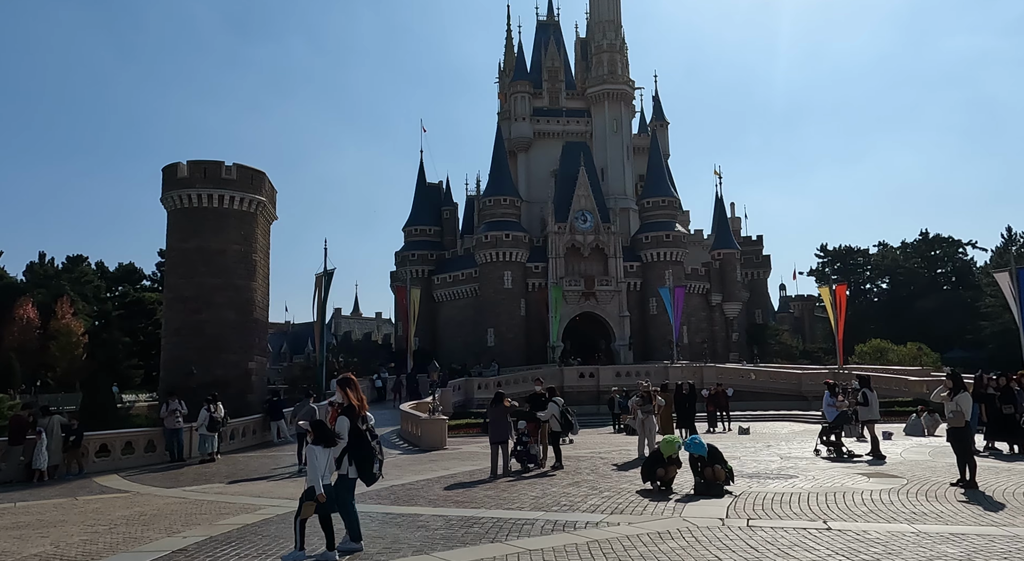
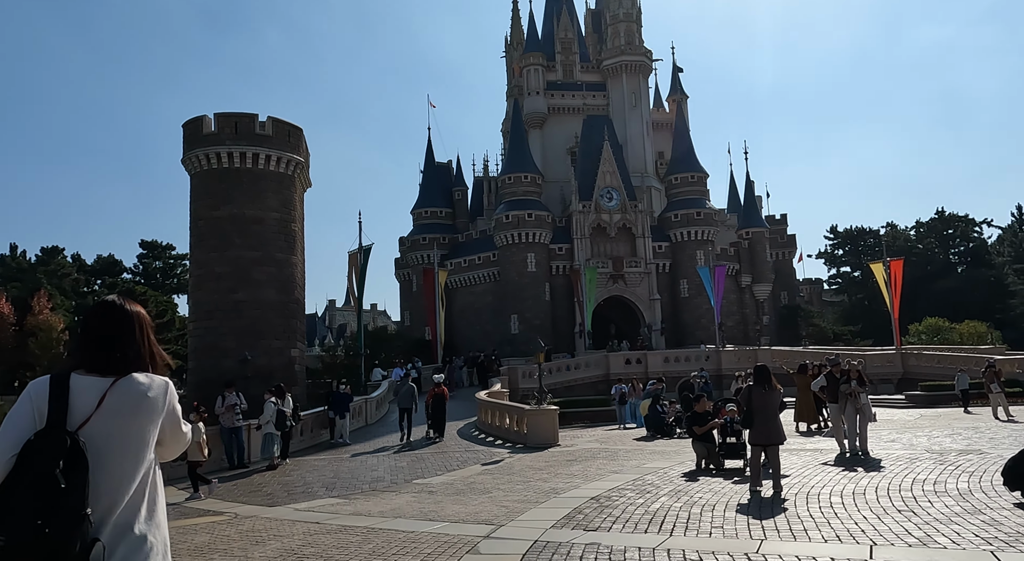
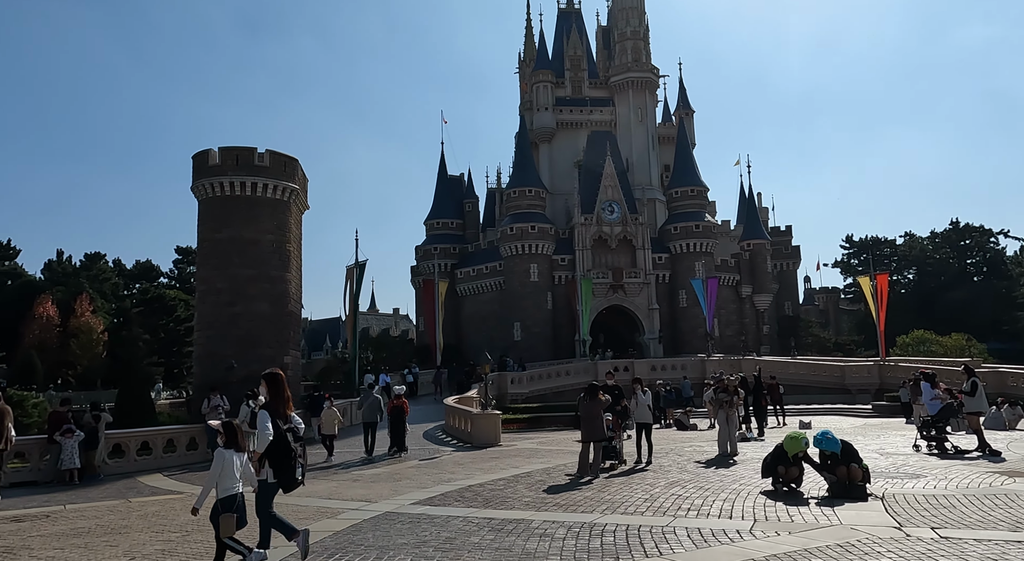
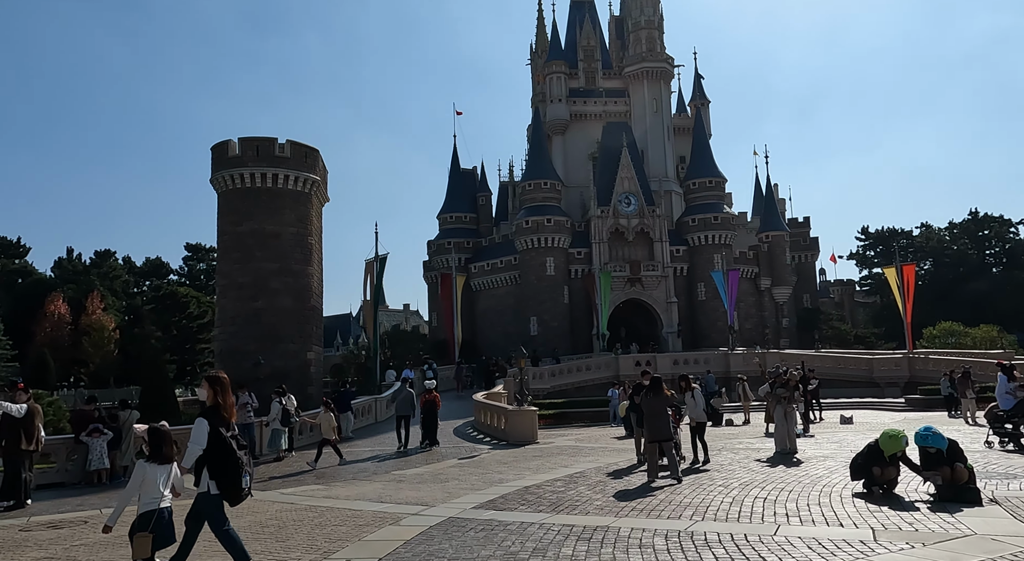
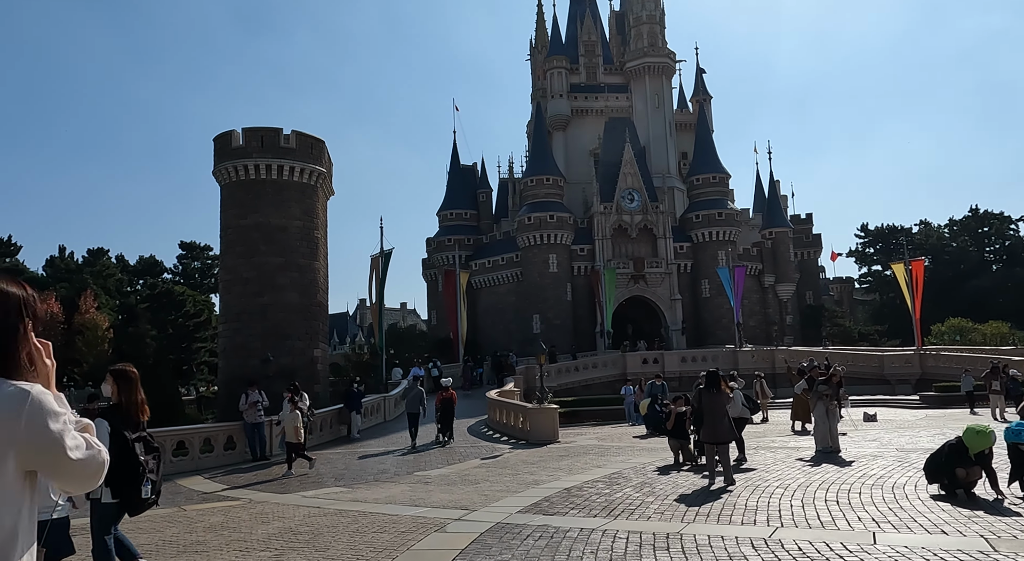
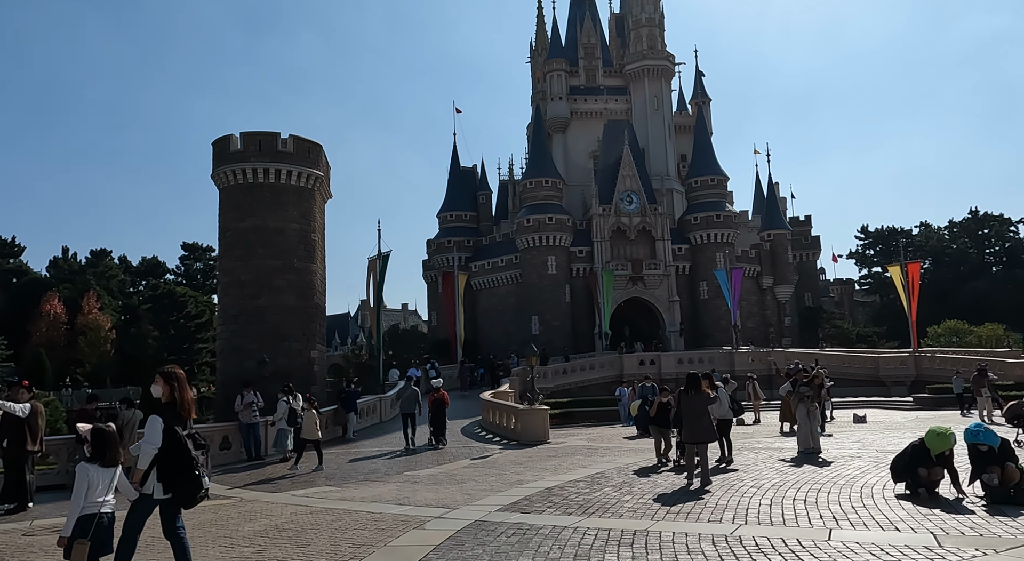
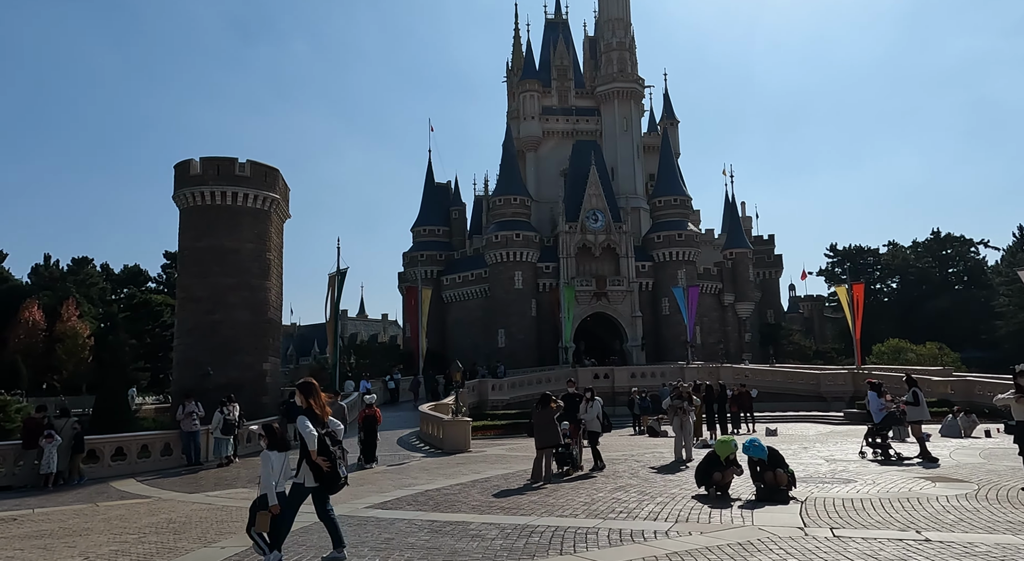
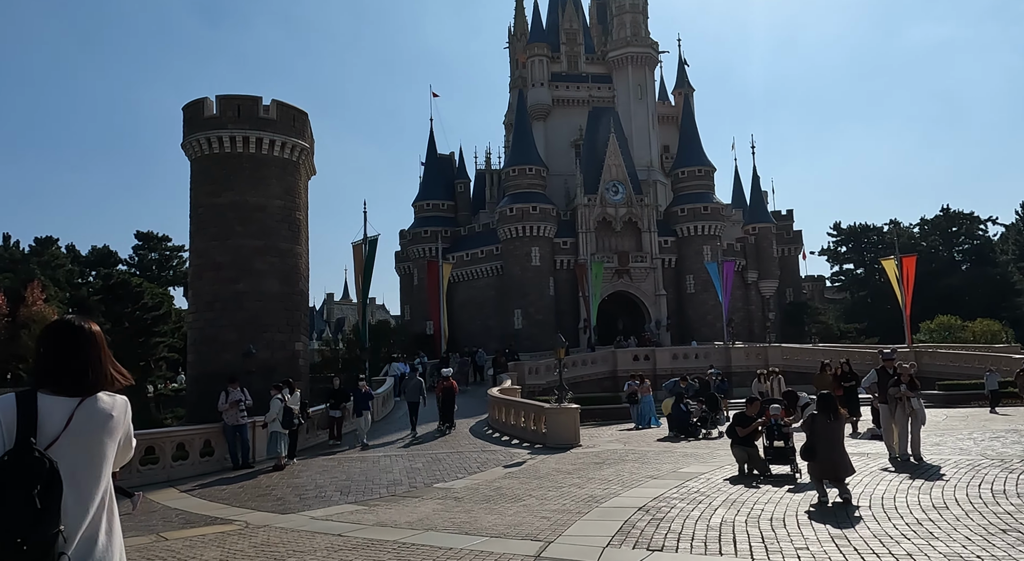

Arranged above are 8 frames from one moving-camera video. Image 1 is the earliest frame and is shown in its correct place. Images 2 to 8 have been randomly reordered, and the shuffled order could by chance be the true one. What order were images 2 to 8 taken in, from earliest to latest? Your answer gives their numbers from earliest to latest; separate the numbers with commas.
7, 3, 4, 6, 5, 2, 8
